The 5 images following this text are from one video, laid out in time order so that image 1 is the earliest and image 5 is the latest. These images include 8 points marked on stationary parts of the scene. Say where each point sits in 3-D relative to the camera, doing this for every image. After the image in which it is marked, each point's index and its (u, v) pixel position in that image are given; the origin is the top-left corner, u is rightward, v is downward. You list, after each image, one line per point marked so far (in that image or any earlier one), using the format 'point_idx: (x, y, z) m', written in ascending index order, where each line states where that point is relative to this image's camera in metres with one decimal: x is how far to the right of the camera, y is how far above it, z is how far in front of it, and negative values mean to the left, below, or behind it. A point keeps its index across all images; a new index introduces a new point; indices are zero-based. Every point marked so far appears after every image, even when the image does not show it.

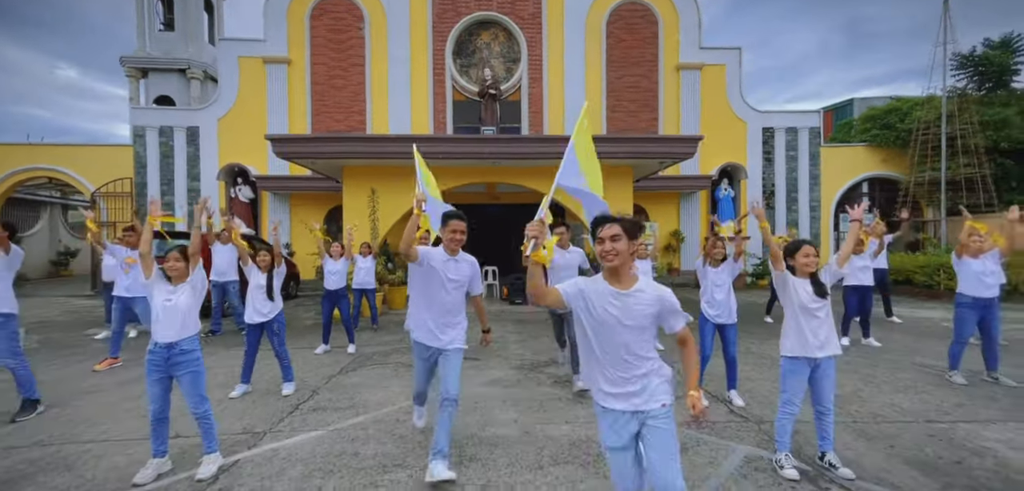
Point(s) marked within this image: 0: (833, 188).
0: (+11.6, +2.1, +16.0) m
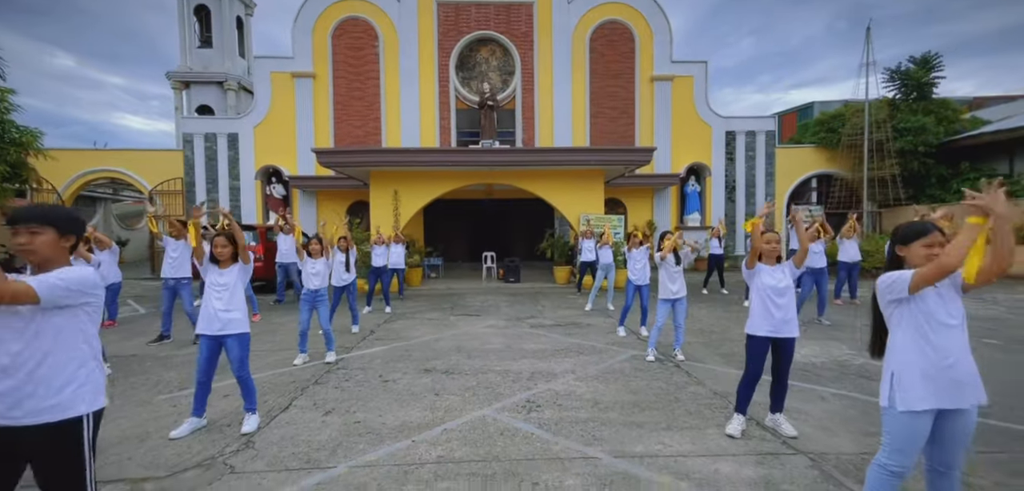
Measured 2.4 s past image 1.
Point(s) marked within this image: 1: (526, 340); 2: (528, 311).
0: (+11.4, +2.6, +18.6) m
1: (+0.2, -1.5, +6.9) m
2: (+0.3, -1.3, +9.2) m
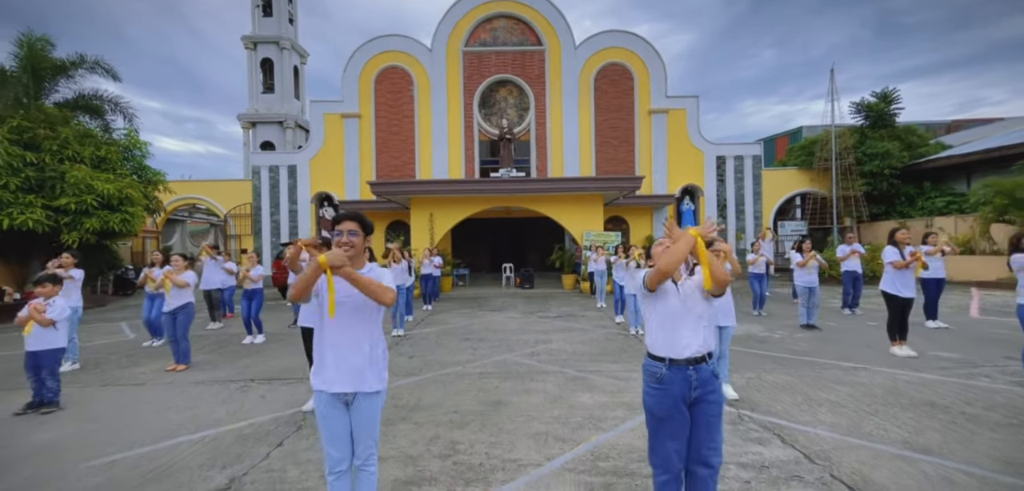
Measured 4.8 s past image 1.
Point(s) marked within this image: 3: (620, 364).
0: (+12.1, +2.0, +20.9) m
1: (+0.5, -1.7, +9.6) m
2: (+0.7, -1.7, +11.9) m
3: (+1.5, -1.7, +6.4) m
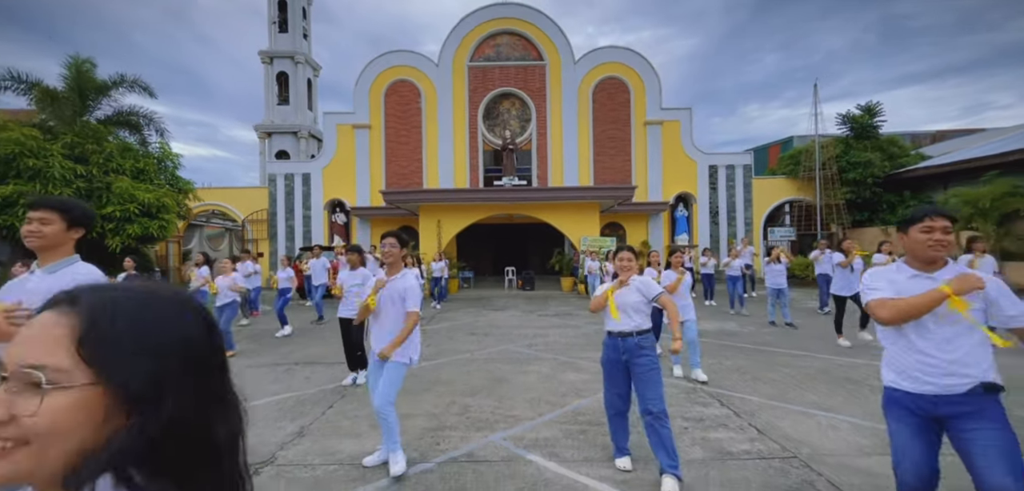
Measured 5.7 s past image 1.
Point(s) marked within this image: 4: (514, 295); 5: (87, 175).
0: (+12.2, +1.8, +22.0) m
1: (+0.5, -1.8, +10.7) m
2: (+0.7, -1.8, +13.0) m
3: (+1.5, -1.8, +7.5) m
4: (+0.1, -1.8, +16.0) m
5: (-11.6, +1.9, +12.3) m
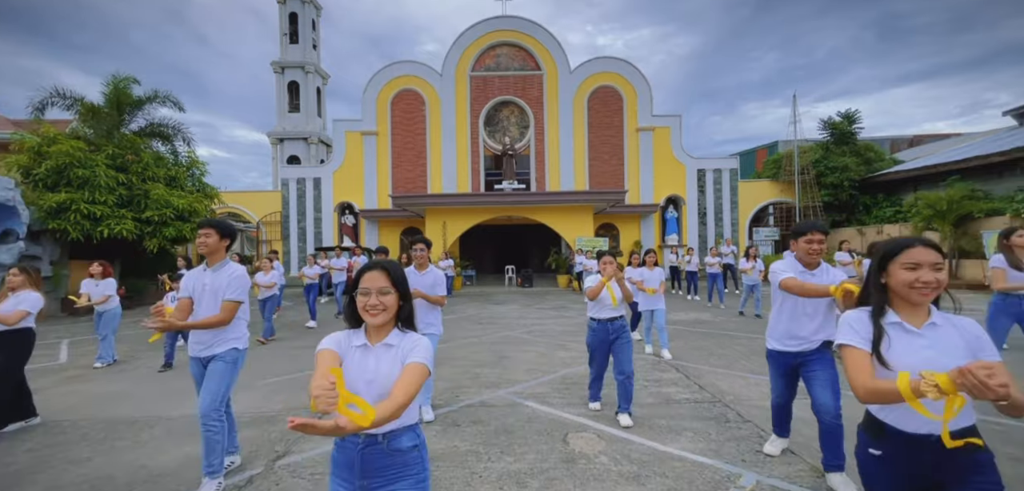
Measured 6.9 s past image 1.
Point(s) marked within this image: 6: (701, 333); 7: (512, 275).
0: (+12.2, +1.8, +23.3) m
1: (+0.5, -1.8, +12.1) m
2: (+0.7, -1.8, +14.4) m
3: (+1.5, -1.8, +8.8) m
4: (+0.1, -1.8, +17.3) m
5: (-11.7, +1.9, +13.6) m
6: (+3.7, -1.7, +8.8) m
7: (0.0, -1.3, +19.4) m
